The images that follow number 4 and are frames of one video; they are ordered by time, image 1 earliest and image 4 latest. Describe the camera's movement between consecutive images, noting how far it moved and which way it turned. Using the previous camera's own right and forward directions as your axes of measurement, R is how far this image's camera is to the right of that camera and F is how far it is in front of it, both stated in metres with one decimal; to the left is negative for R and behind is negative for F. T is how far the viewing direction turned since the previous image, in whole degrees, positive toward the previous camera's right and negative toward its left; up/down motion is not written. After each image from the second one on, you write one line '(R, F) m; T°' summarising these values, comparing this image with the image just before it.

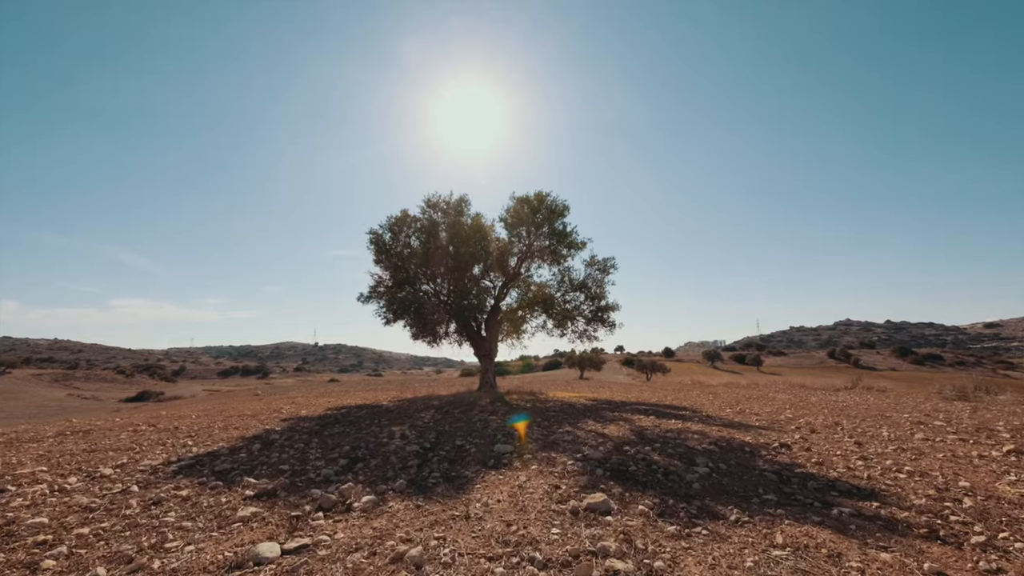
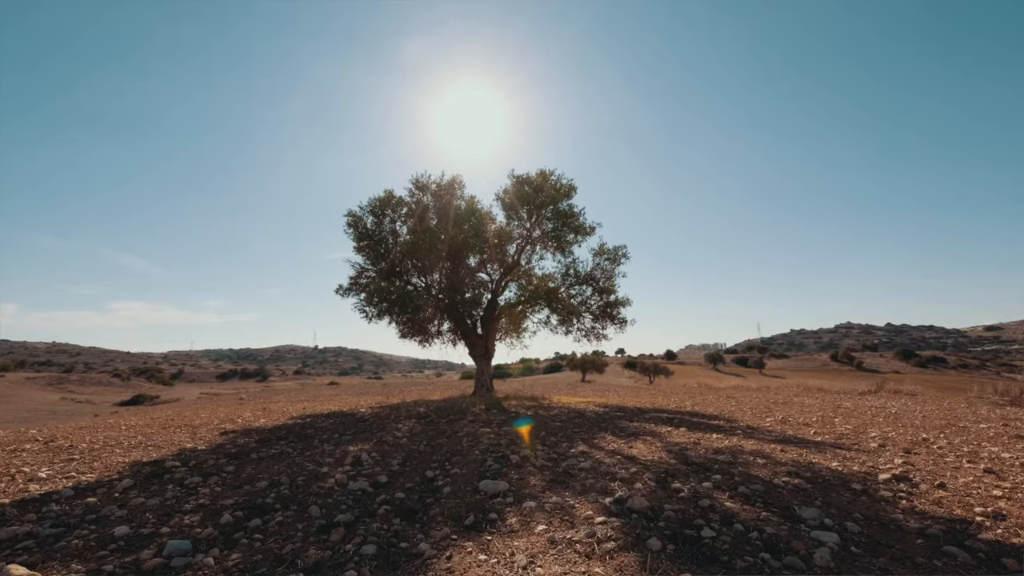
(+0.1, +3.6) m; 0°
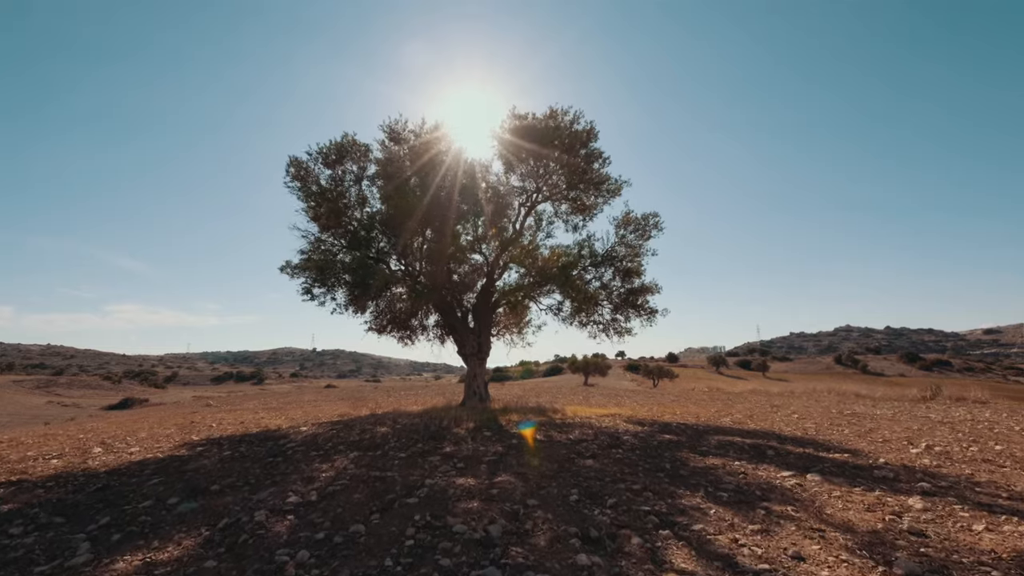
(0.0, +6.6) m; 0°
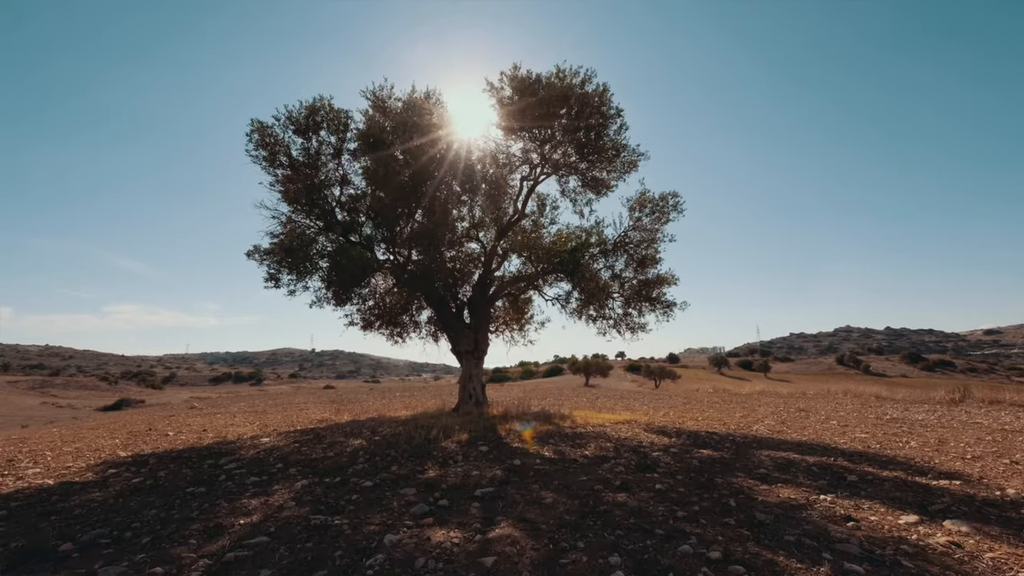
(0.0, +2.8) m; 0°
